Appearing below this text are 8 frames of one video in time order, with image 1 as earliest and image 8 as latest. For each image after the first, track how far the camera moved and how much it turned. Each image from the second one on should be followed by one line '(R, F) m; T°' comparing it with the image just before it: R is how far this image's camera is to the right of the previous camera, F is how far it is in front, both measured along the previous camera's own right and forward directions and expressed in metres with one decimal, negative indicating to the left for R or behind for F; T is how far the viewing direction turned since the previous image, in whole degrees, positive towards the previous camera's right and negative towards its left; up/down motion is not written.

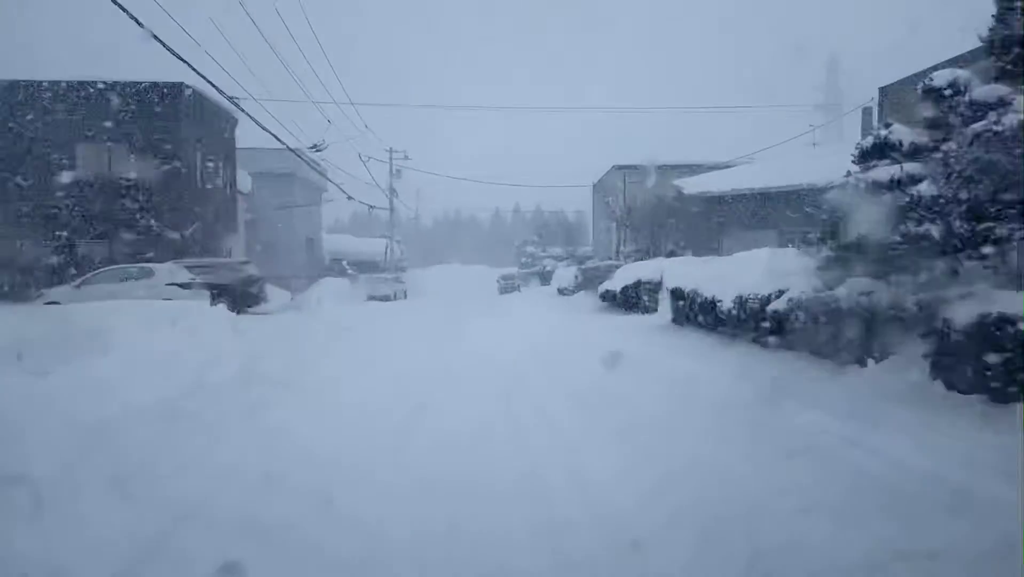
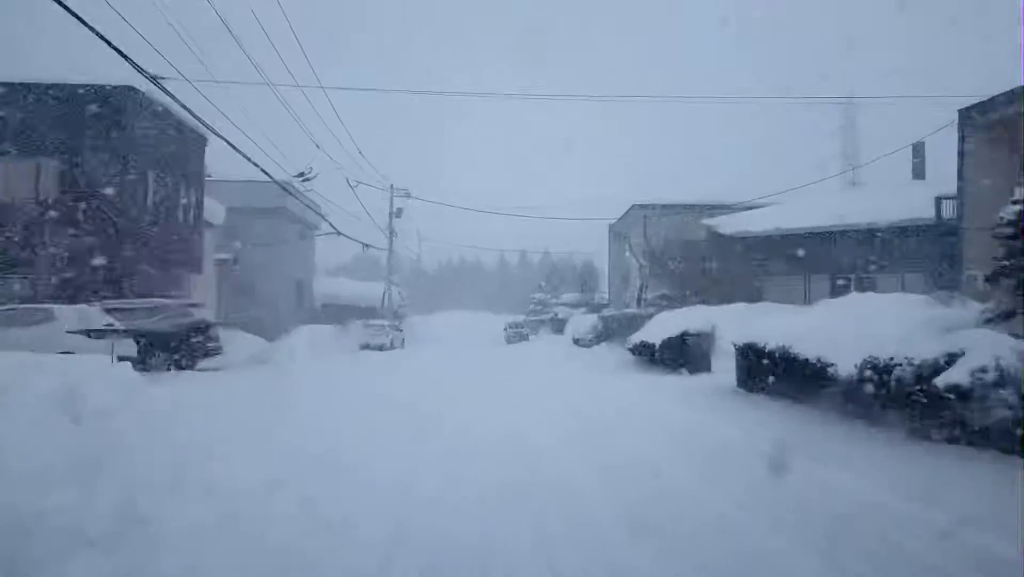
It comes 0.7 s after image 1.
(-0.2, +3.2) m; 0°
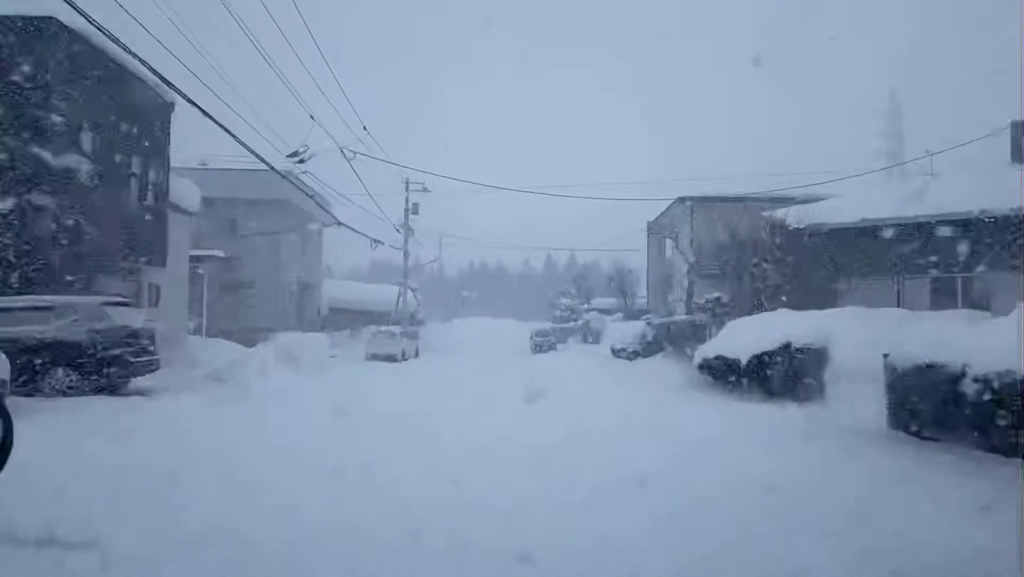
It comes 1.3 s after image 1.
(-0.3, +3.4) m; -2°
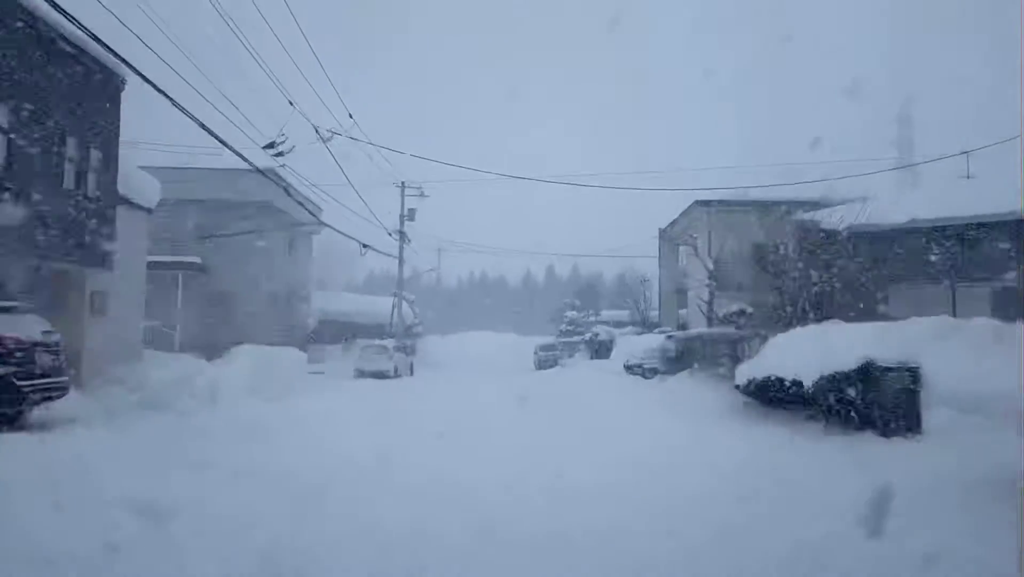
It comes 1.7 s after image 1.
(-0.1, +2.1) m; 0°
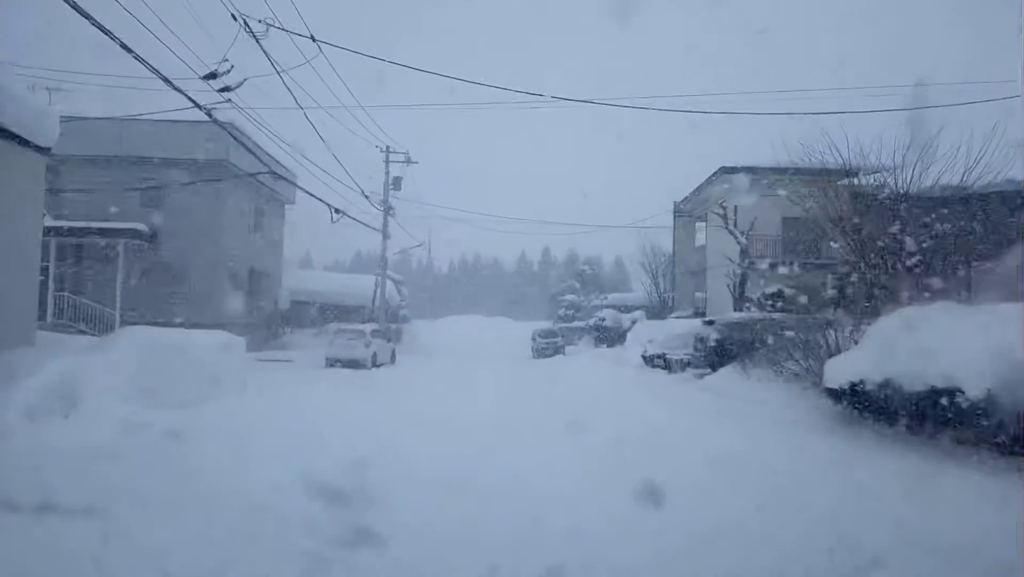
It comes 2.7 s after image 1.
(-0.2, +3.1) m; +1°
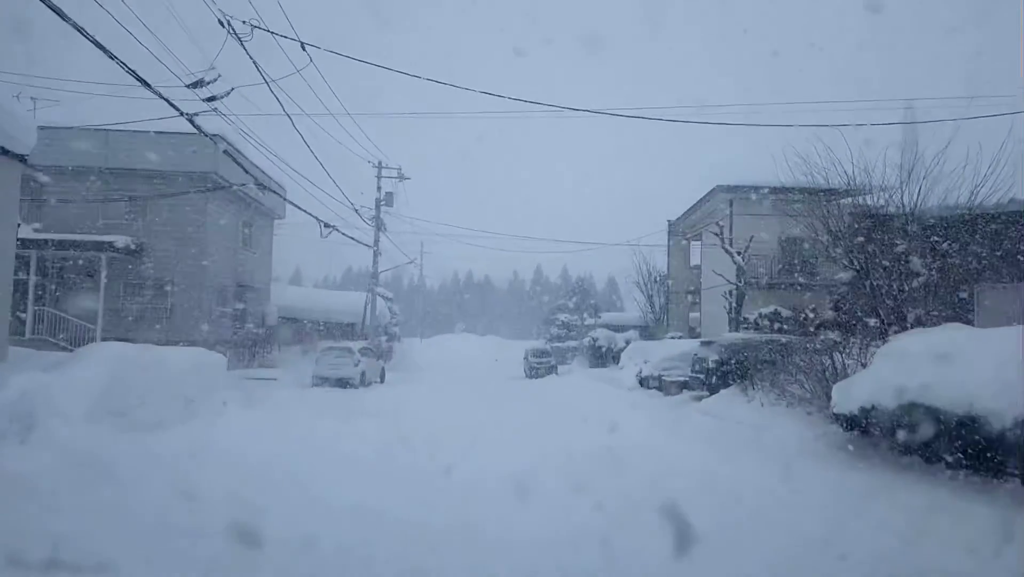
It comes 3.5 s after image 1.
(0.0, +0.4) m; +1°
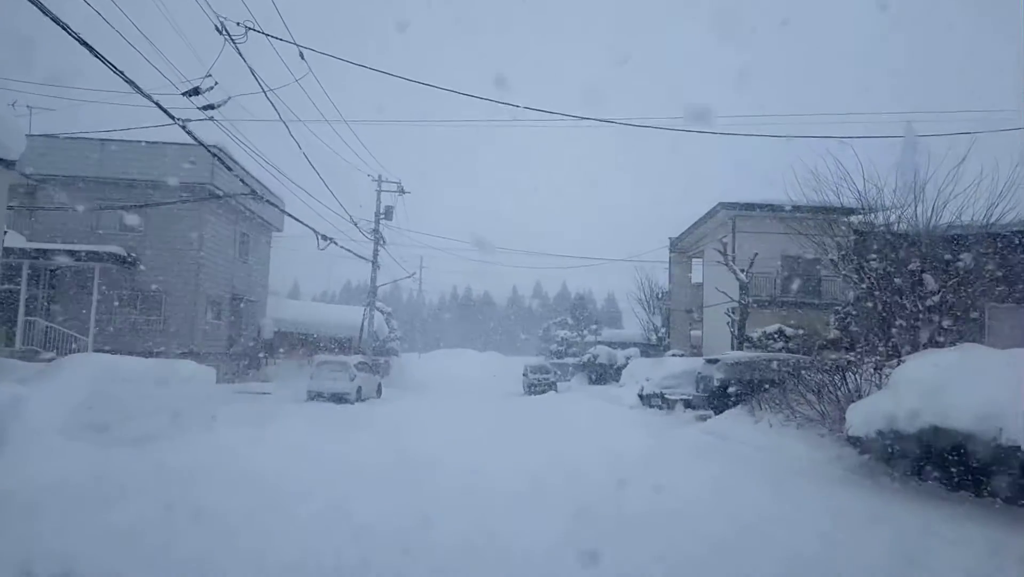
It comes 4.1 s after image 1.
(0.0, +0.3) m; 0°
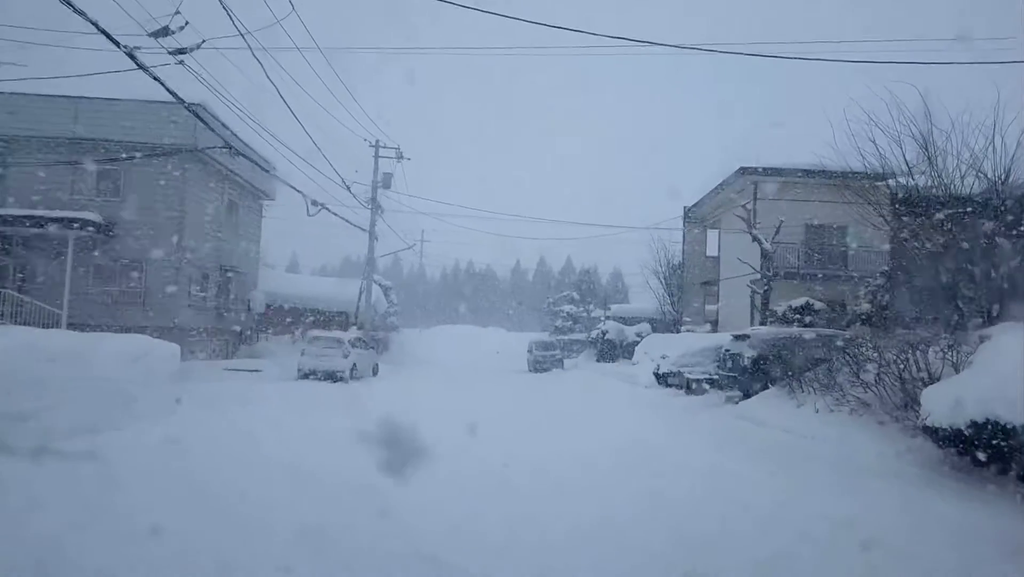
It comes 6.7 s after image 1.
(-0.1, +1.3) m; 0°
